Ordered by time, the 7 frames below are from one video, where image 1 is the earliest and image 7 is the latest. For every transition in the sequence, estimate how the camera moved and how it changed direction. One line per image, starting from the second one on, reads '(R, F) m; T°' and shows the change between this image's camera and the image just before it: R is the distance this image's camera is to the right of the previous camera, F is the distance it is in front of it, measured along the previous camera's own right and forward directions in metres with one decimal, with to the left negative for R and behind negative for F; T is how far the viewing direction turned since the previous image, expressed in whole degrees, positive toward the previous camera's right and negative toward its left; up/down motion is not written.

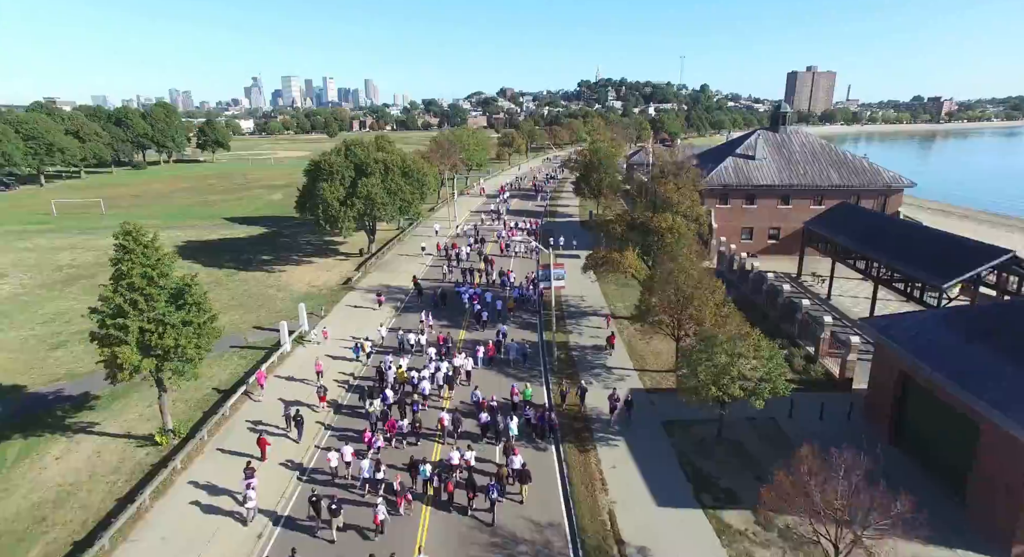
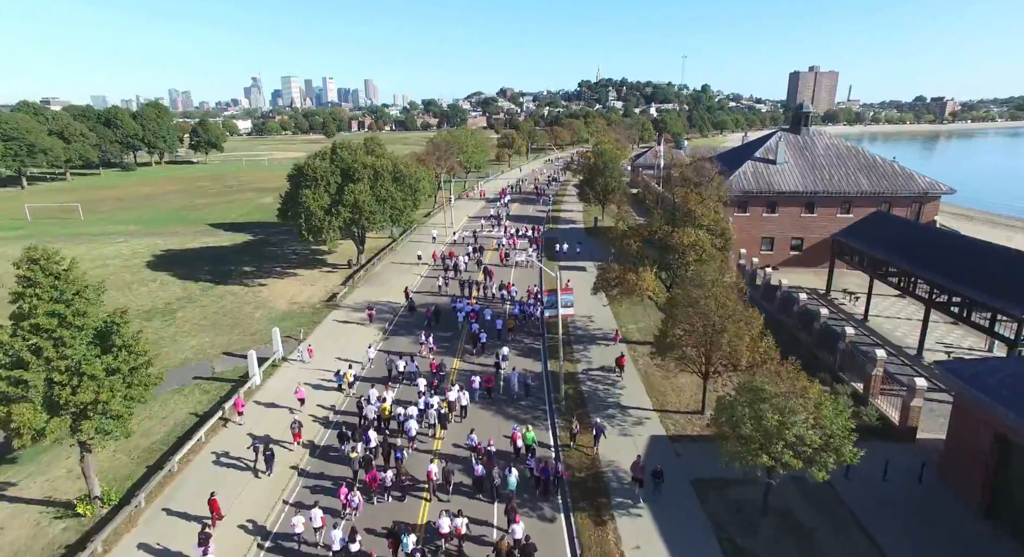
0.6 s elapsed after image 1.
(0.0, +3.9) m; 0°
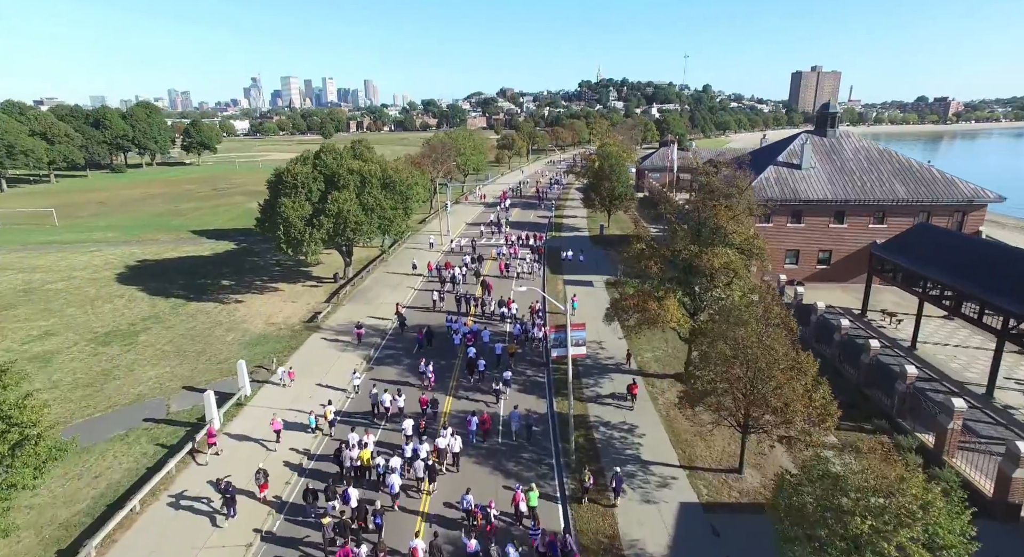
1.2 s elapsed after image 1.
(0.0, +4.0) m; 0°
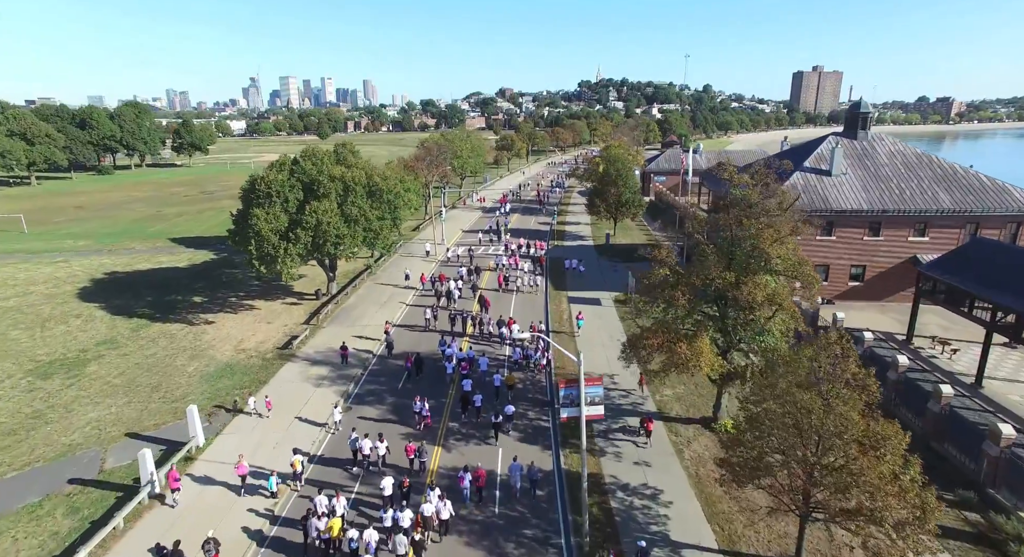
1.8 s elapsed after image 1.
(0.0, +4.1) m; 0°
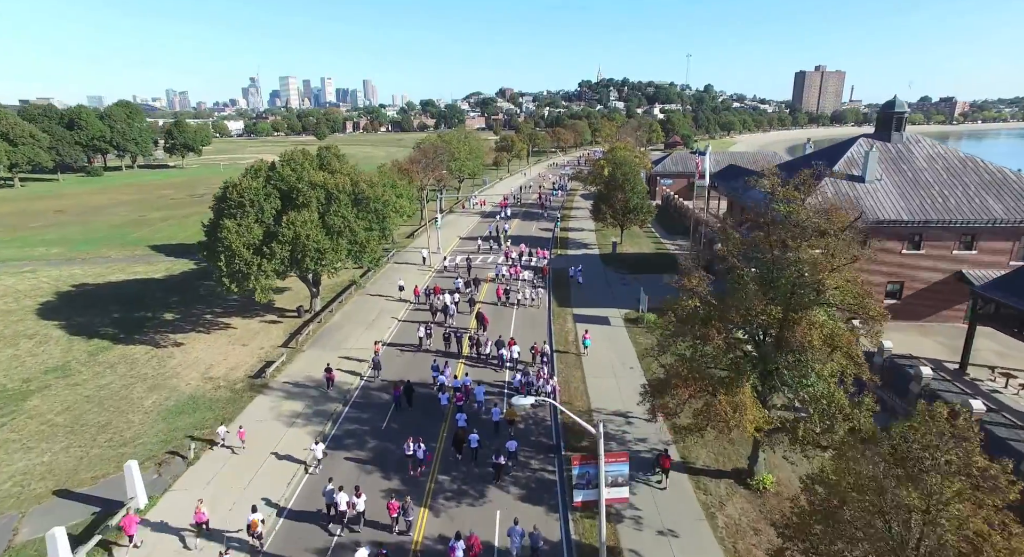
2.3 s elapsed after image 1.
(0.0, +3.6) m; 0°
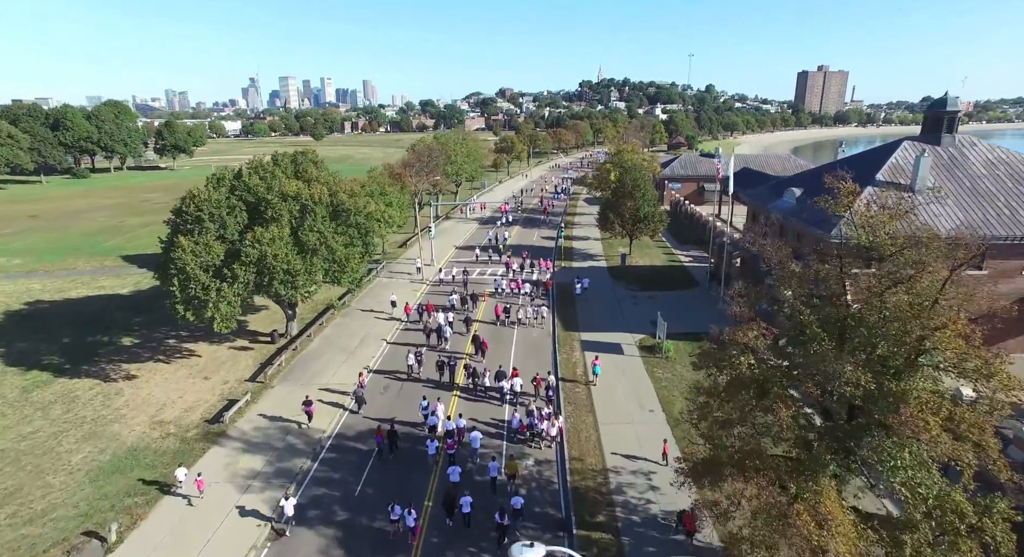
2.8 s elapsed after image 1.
(0.0, +4.2) m; 0°
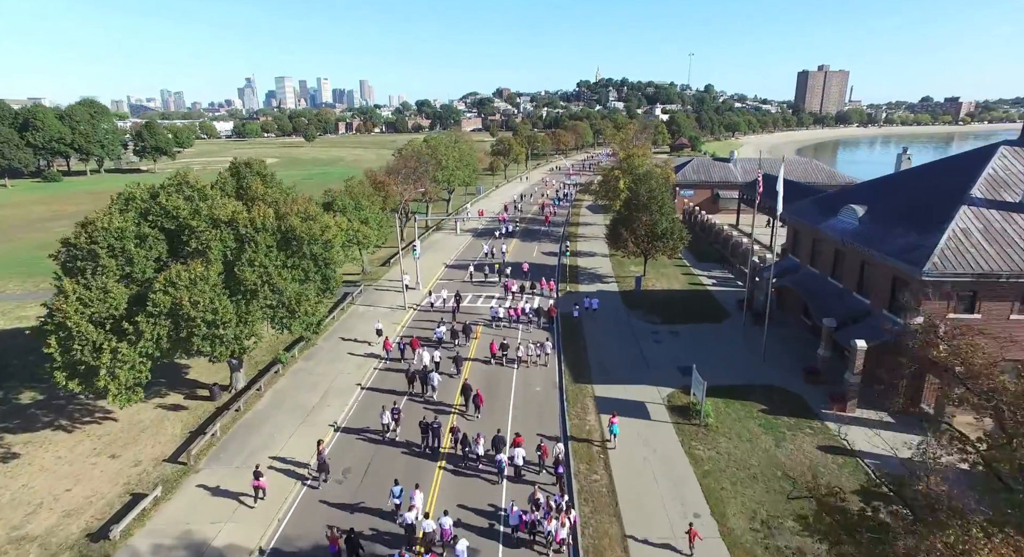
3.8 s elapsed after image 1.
(0.0, +6.7) m; 0°
